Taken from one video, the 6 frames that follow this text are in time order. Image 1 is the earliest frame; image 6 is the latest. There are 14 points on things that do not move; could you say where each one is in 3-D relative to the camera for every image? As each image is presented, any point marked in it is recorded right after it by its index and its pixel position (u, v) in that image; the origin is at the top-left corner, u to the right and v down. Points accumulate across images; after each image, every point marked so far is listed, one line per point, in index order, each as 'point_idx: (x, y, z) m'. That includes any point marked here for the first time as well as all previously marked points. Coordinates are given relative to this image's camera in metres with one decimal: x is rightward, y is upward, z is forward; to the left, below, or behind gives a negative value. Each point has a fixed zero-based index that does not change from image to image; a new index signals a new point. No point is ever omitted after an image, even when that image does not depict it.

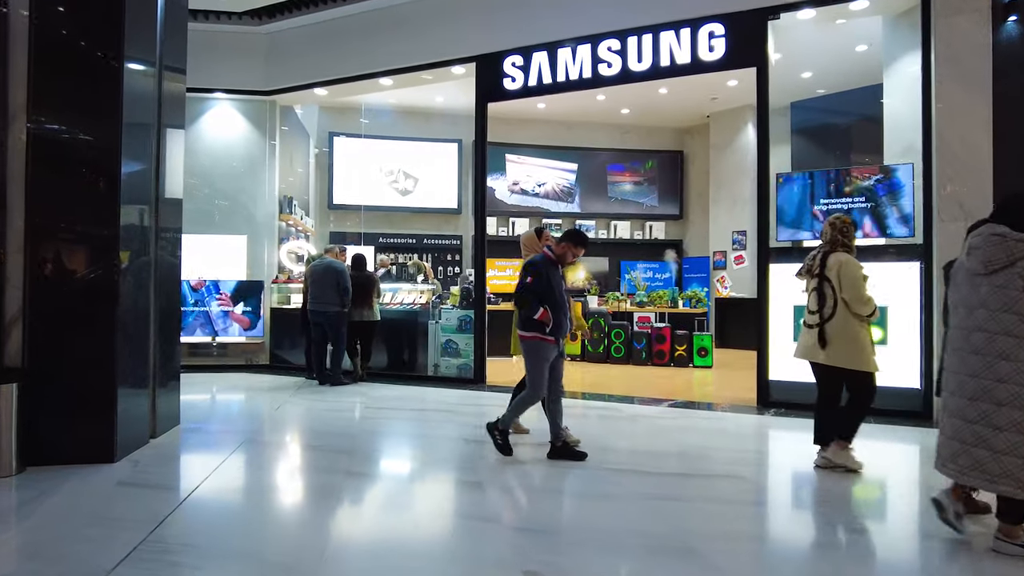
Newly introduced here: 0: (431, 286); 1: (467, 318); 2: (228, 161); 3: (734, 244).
0: (-0.8, 0.0, +6.8) m
1: (-0.4, -0.3, +6.4) m
2: (-3.3, +1.5, +7.5) m
3: (+3.9, +0.8, +11.3) m
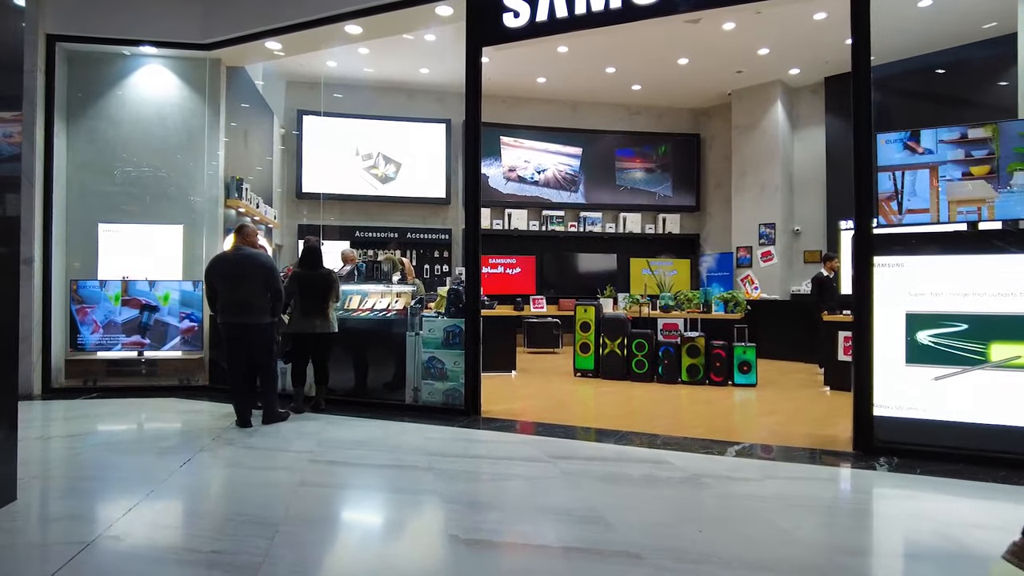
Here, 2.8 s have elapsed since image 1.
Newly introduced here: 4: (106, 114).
0: (-0.8, 0.0, +5.4) m
1: (-0.4, -0.3, +5.0) m
2: (-3.3, +1.5, +6.0) m
3: (+3.8, +0.8, +10.0) m
4: (-3.7, +1.6, +5.9) m
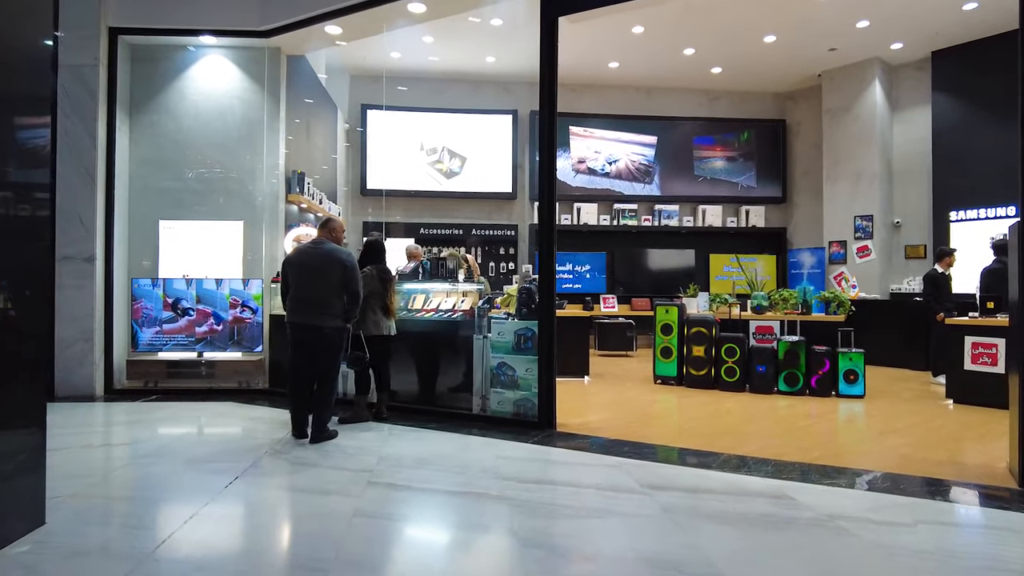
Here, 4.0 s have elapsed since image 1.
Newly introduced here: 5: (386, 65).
0: (-0.3, 0.0, +4.9) m
1: (+0.1, -0.3, +4.6) m
2: (-2.7, +1.5, +5.8) m
3: (+4.8, +0.8, +9.1) m
4: (-3.1, +1.6, +5.8) m
5: (-1.1, +1.9, +5.6) m
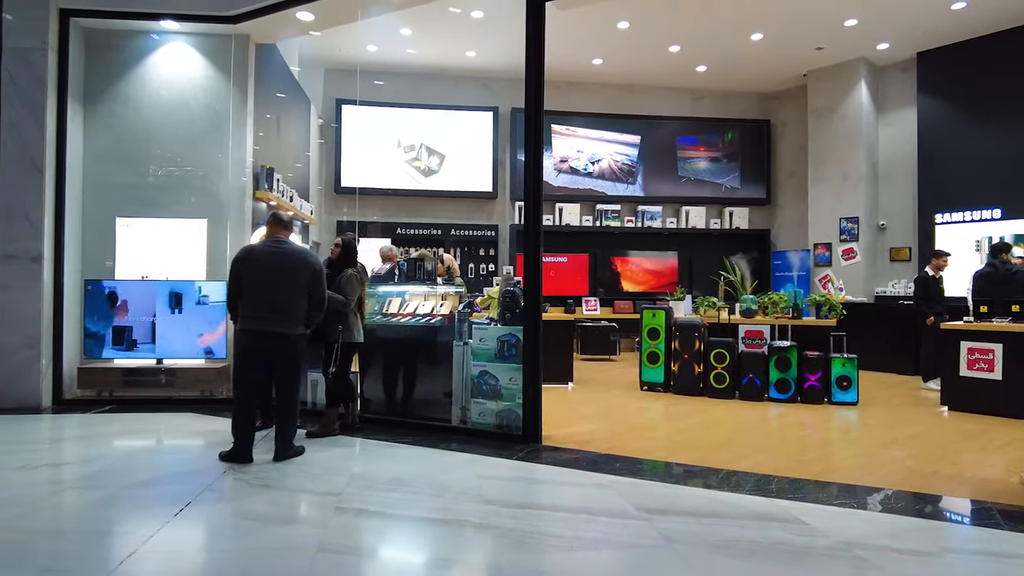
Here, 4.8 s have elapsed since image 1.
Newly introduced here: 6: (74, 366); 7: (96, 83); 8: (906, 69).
0: (-0.4, 0.0, +4.7) m
1: (0.0, -0.3, +4.3) m
2: (-2.8, +1.5, +5.5) m
3: (+4.6, +0.7, +9.0) m
4: (-3.2, +1.6, +5.4) m
5: (-1.2, +1.9, +5.3) m
6: (-3.5, -0.6, +5.2) m
7: (-3.4, +1.7, +5.4) m
8: (+5.3, +3.0, +8.8) m
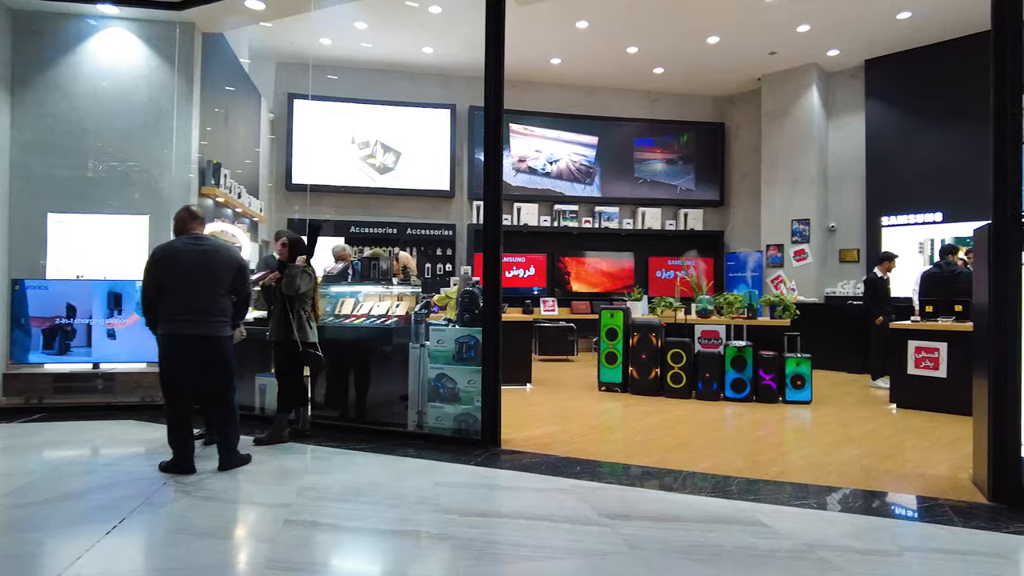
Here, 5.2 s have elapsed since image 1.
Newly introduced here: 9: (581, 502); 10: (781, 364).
0: (-0.7, 0.0, +4.5) m
1: (-0.3, -0.3, +4.2) m
2: (-3.1, +1.5, +5.2) m
3: (+4.0, +0.7, +9.1) m
4: (-3.5, +1.6, +5.1) m
5: (-1.6, +1.9, +5.1) m
6: (-3.8, -0.6, +4.9) m
7: (-3.8, +1.7, +5.0) m
8: (+4.8, +3.0, +9.0) m
9: (+0.3, -0.9, +2.8) m
10: (+2.3, -0.6, +5.5) m
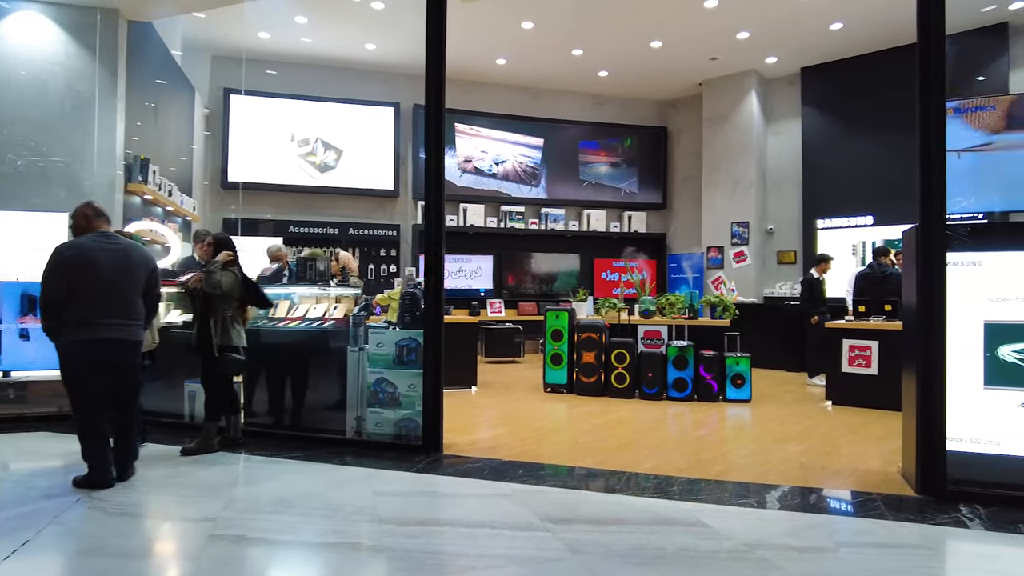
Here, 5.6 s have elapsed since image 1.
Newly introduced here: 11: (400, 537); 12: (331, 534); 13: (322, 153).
0: (-1.1, 0.0, +4.4) m
1: (-0.6, -0.3, +4.1) m
2: (-3.6, +1.4, +4.8) m
3: (+3.2, +0.7, +9.4) m
4: (-4.0, +1.6, +4.7) m
5: (-2.0, +1.9, +4.9) m
6: (-4.2, -0.6, +4.5) m
7: (-4.2, +1.7, +4.6) m
8: (+4.0, +2.9, +9.3) m
9: (0.0, -0.9, +2.7) m
10: (+1.8, -0.7, +5.6) m
11: (-0.4, -0.9, +2.4) m
12: (-0.7, -0.9, +2.5) m
13: (-1.5, +1.1, +4.9) m
